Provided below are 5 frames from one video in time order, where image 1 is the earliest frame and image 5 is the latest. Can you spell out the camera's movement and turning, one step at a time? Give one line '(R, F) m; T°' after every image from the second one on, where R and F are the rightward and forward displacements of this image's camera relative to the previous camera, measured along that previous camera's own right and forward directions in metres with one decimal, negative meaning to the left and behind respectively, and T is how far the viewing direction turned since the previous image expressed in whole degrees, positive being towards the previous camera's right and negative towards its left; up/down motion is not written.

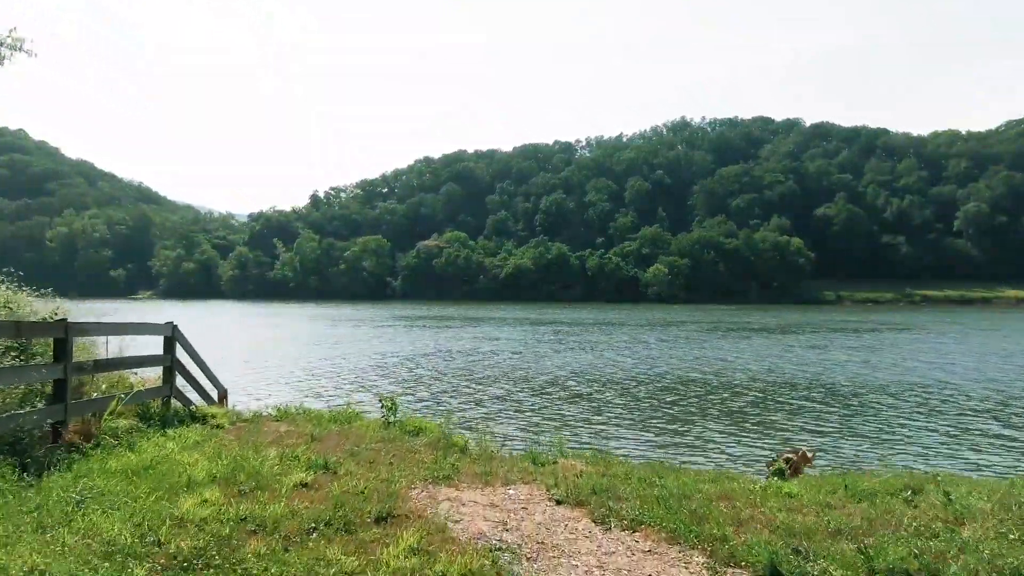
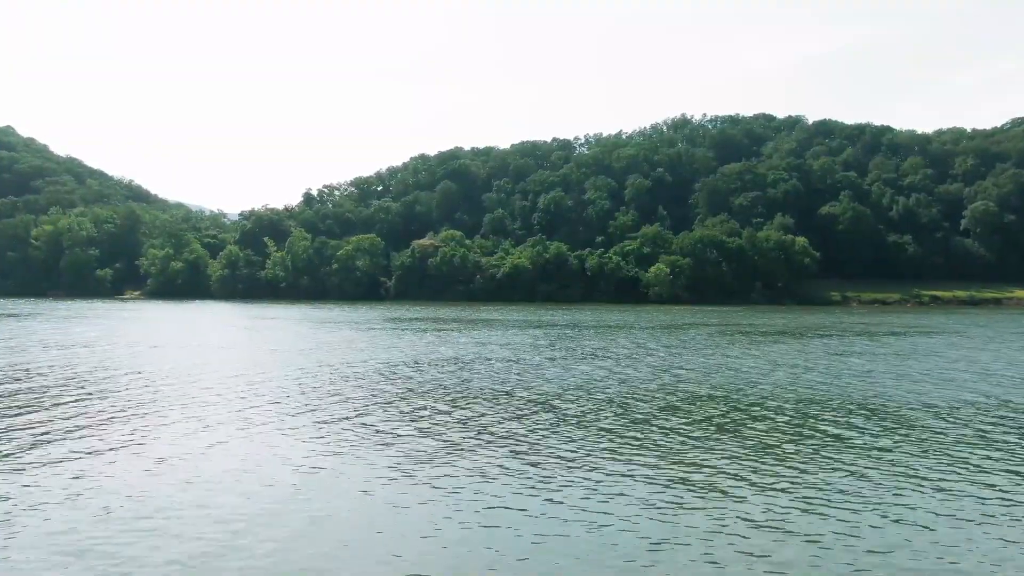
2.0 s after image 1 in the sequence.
(0.0, +3.3) m; 0°
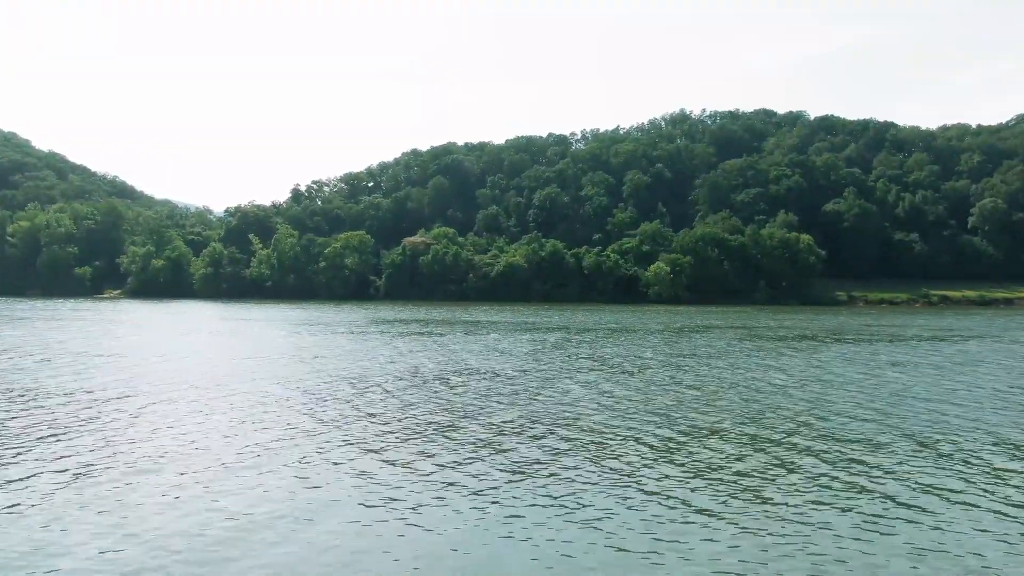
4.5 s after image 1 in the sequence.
(0.0, +4.6) m; 0°
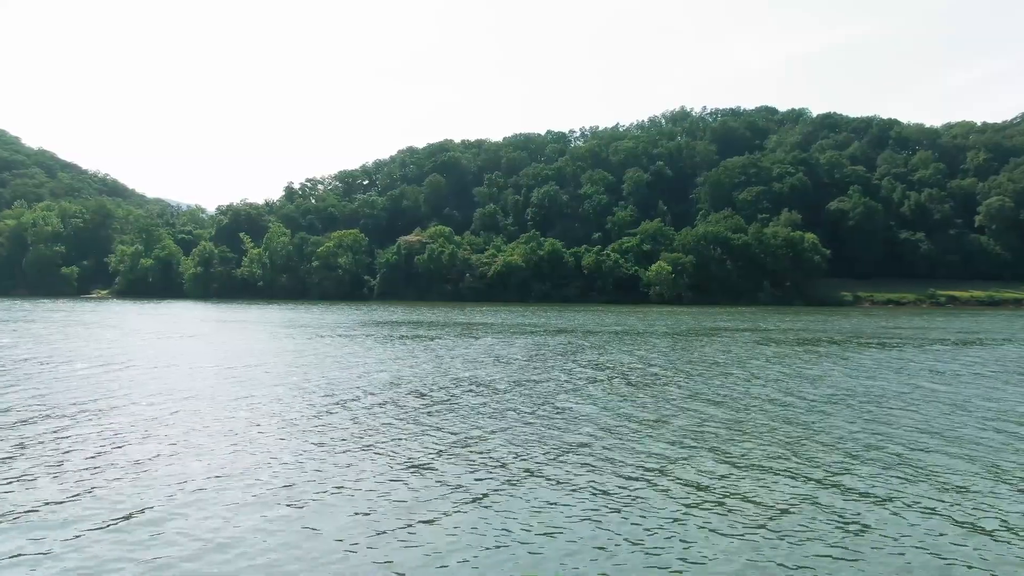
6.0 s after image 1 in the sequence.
(+0.1, +2.9) m; 0°
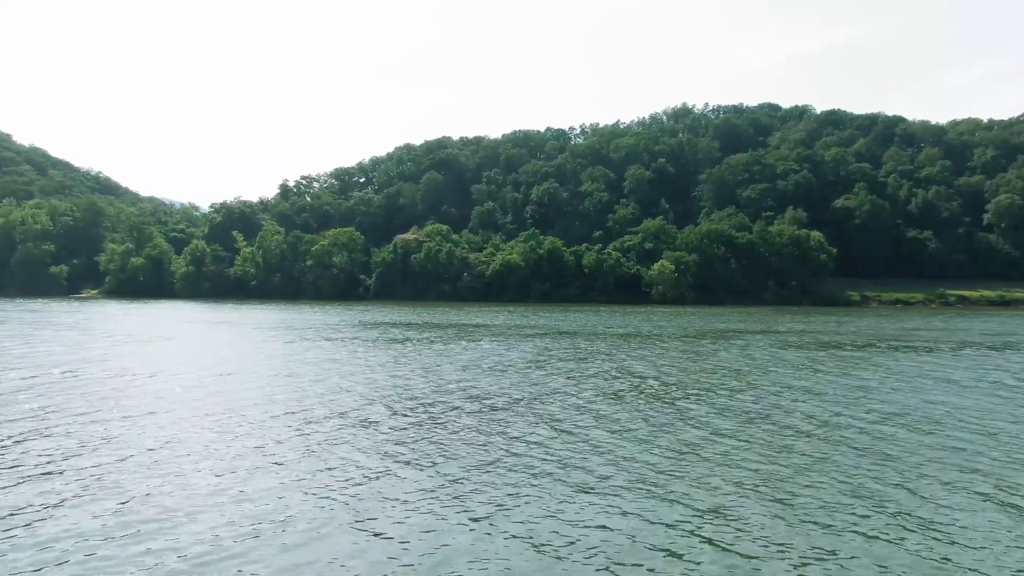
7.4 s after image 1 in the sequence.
(0.0, +2.8) m; 0°
